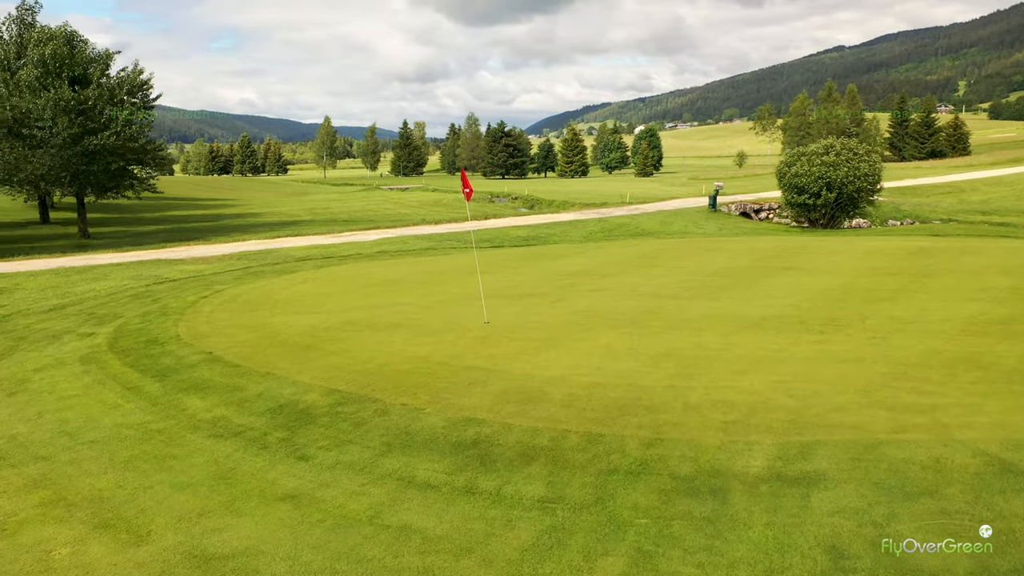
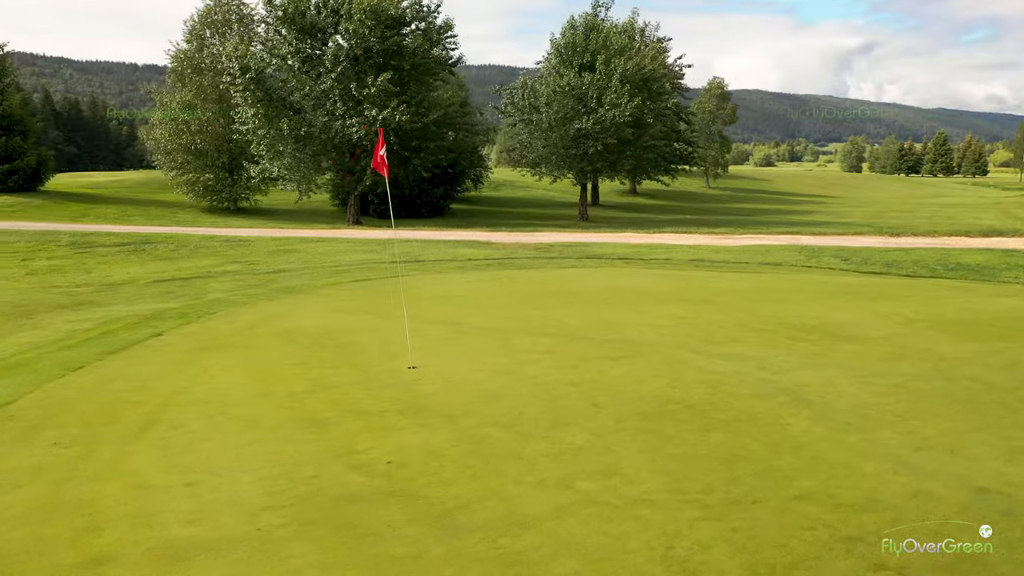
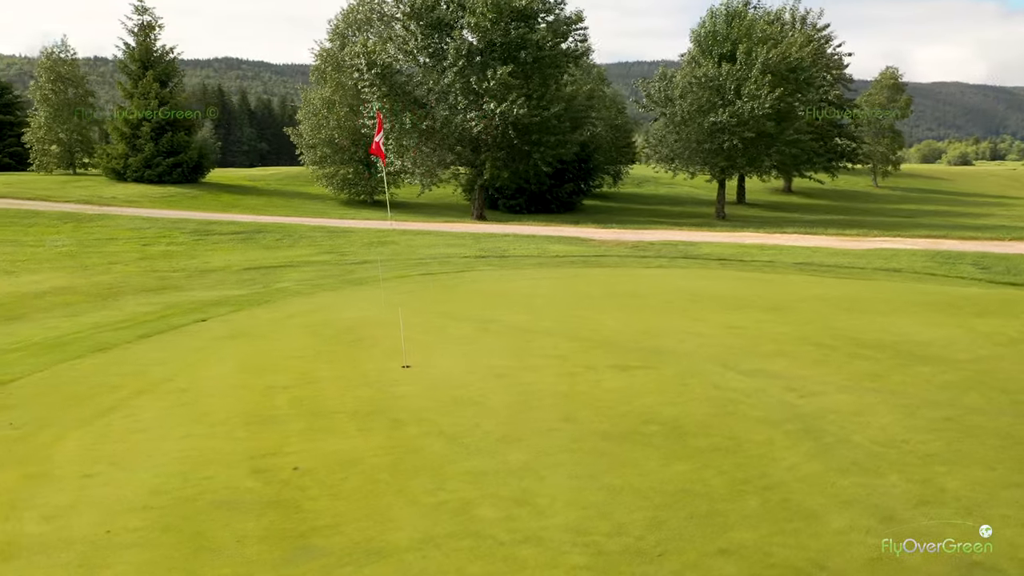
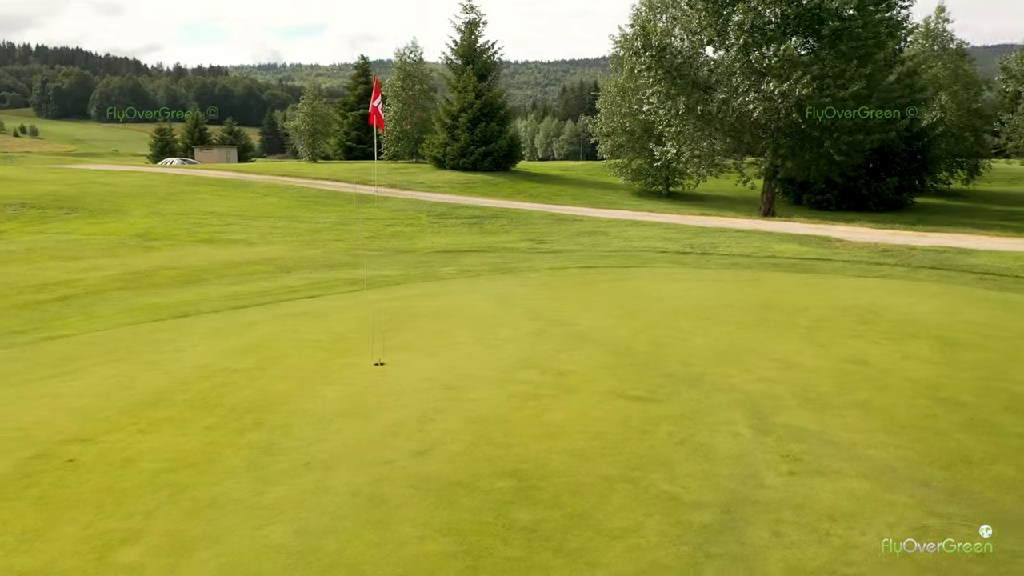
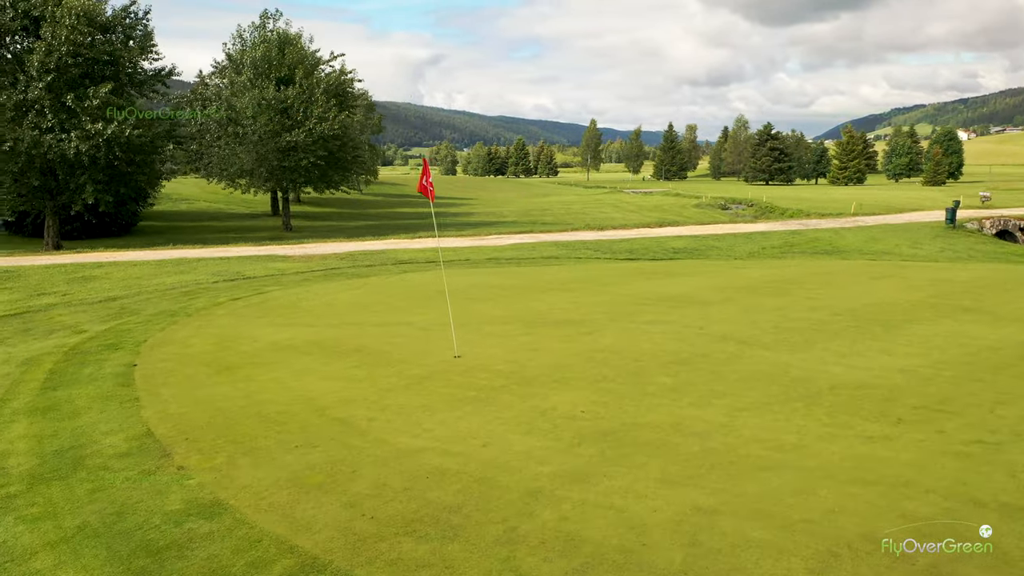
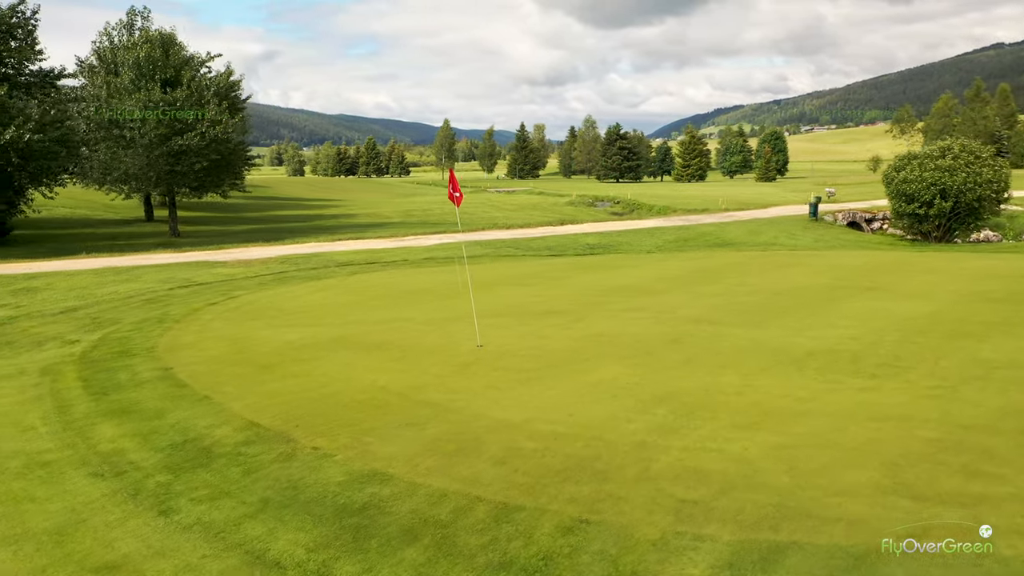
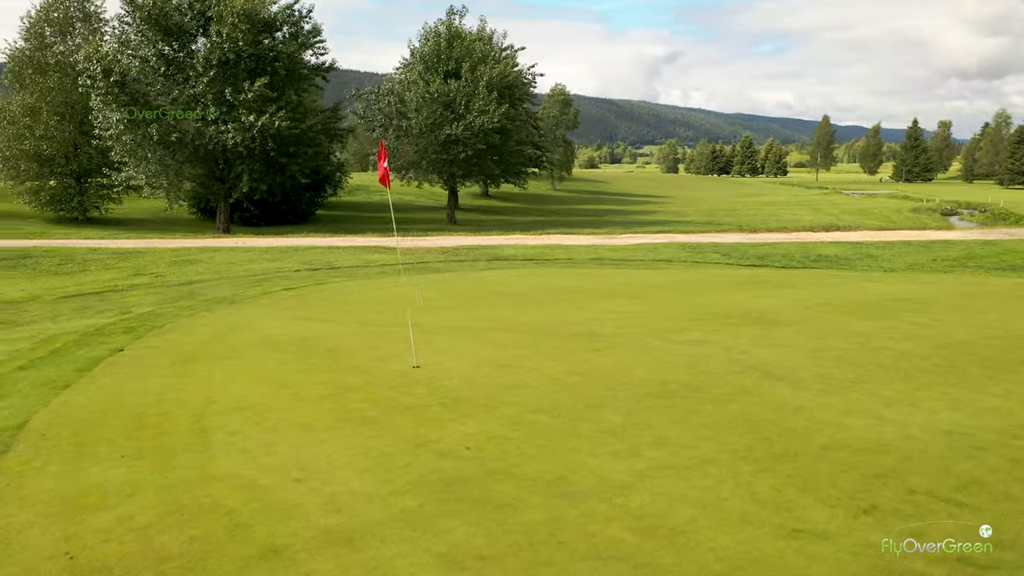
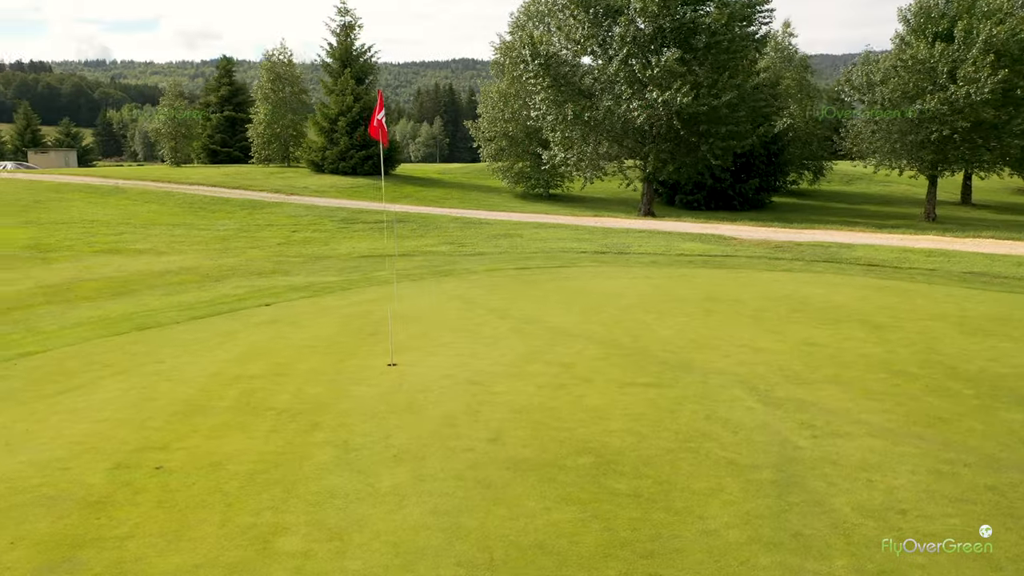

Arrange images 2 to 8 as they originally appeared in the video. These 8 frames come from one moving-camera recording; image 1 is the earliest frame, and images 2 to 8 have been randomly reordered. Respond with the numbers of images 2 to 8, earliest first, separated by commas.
6, 5, 7, 2, 3, 8, 4
